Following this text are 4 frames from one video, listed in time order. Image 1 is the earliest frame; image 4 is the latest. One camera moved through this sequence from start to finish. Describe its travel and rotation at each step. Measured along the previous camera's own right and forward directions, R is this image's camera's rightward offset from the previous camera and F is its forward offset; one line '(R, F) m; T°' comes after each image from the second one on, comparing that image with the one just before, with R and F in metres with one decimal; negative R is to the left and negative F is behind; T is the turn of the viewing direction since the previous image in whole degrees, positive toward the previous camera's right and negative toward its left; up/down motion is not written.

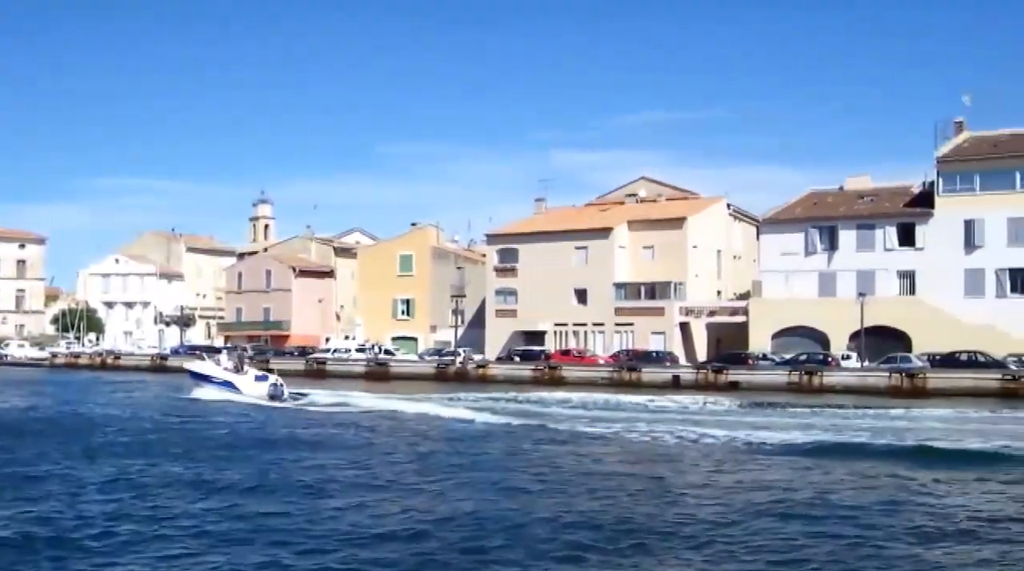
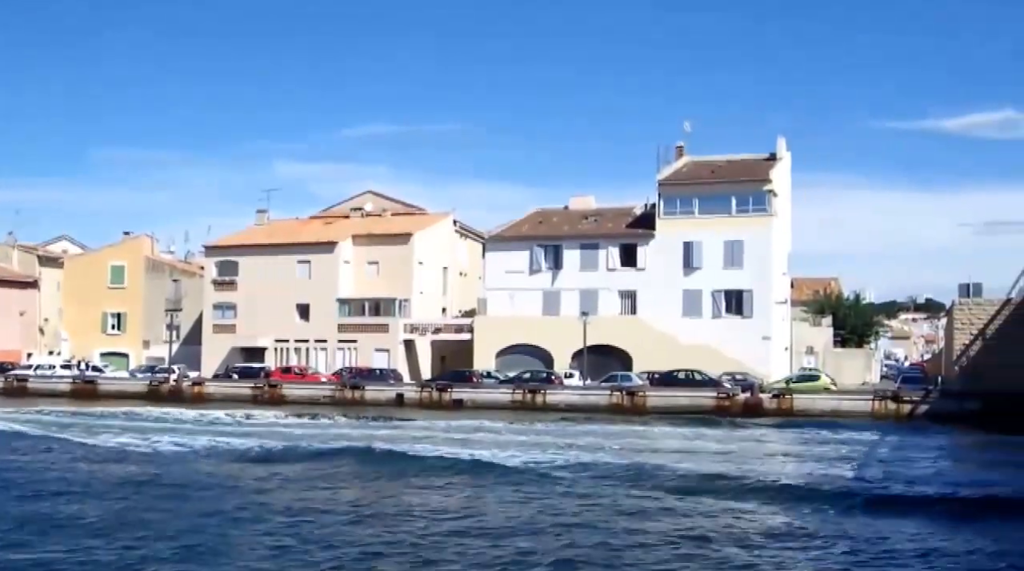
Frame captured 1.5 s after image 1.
(+0.3, +2.4) m; +13°
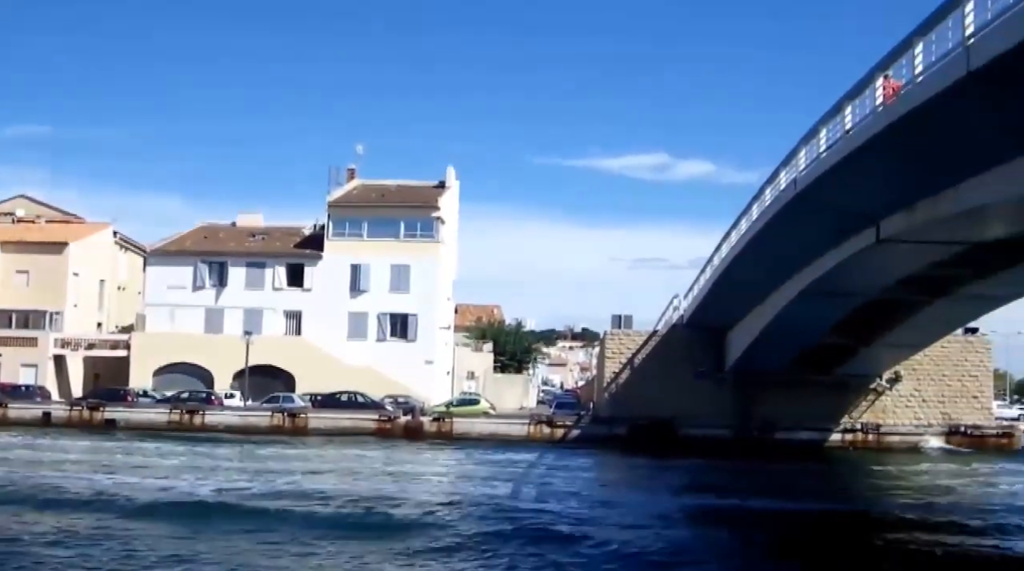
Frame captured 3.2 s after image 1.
(+0.3, -0.3) m; +15°
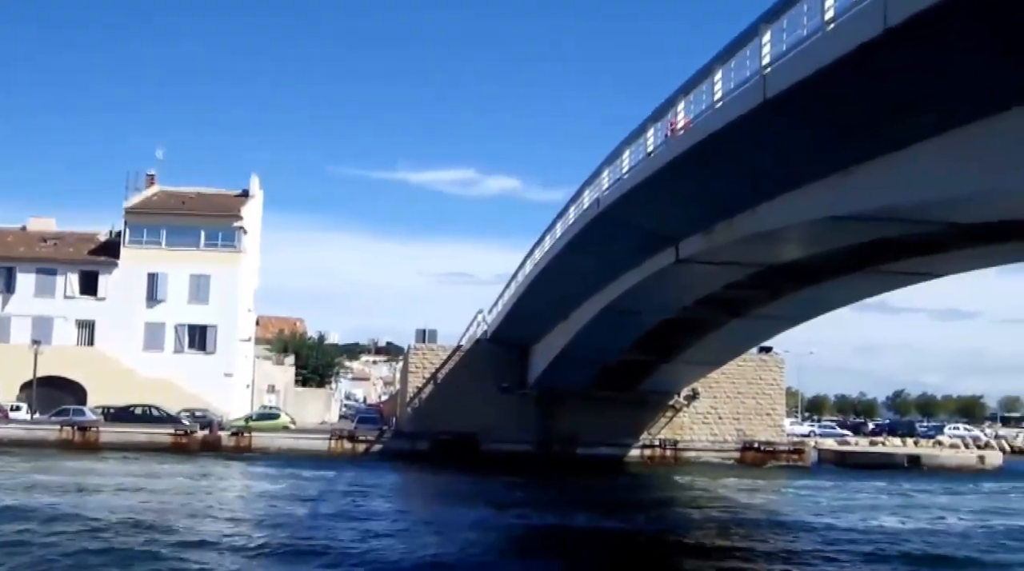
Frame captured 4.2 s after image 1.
(+0.1, +0.4) m; +9°
